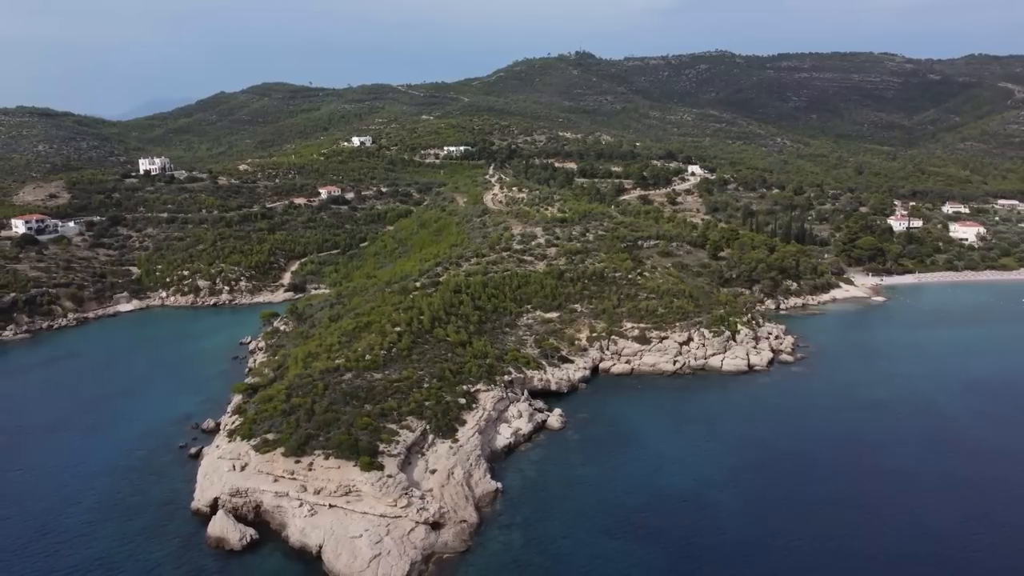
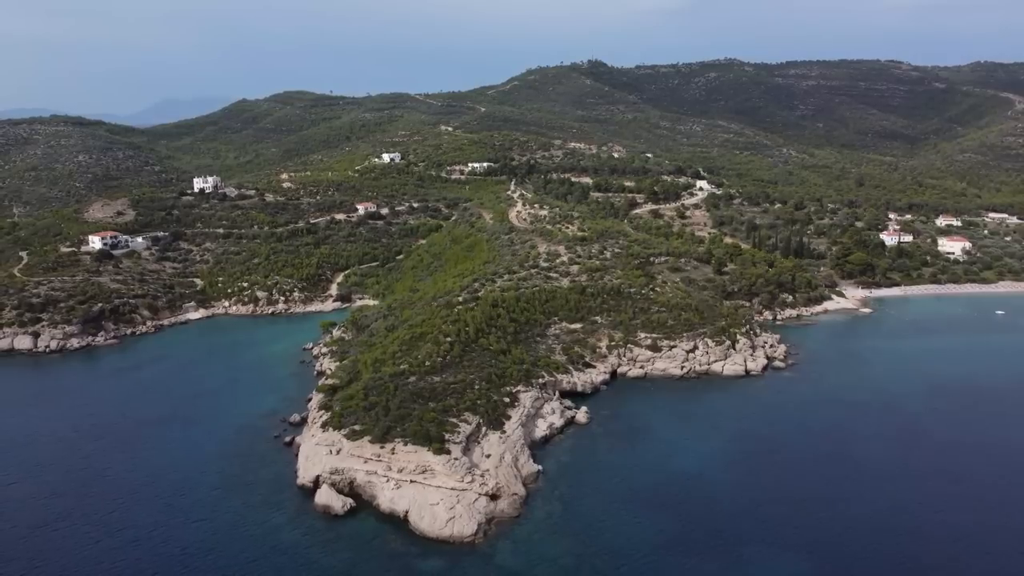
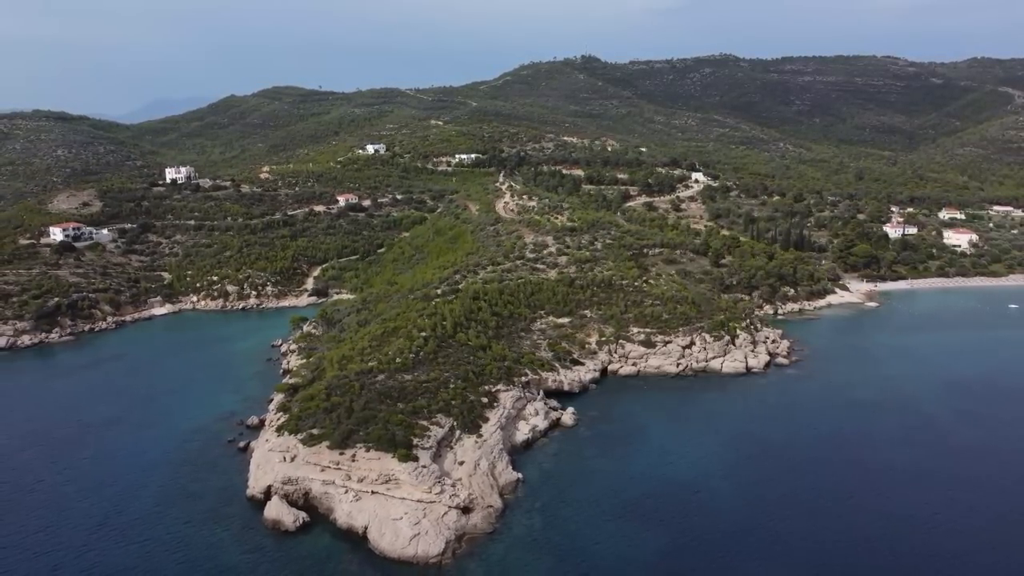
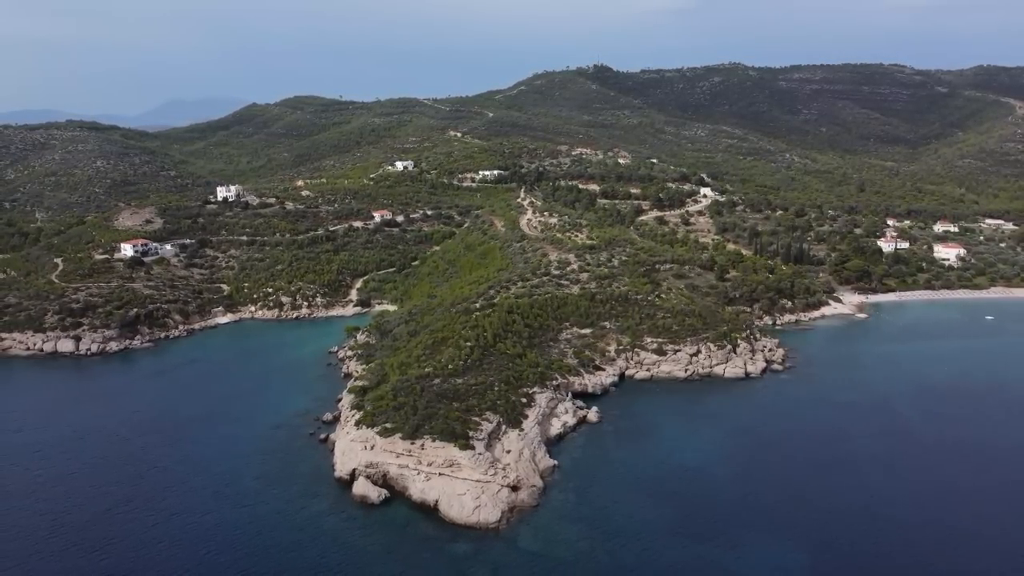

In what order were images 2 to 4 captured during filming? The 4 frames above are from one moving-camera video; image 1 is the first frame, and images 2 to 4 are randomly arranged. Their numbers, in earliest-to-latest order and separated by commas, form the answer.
3, 2, 4
